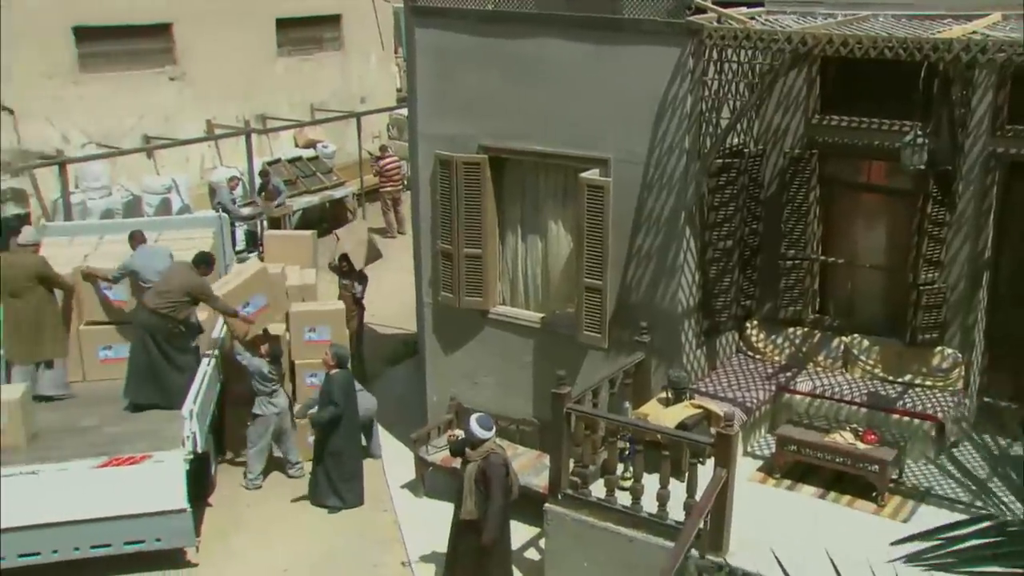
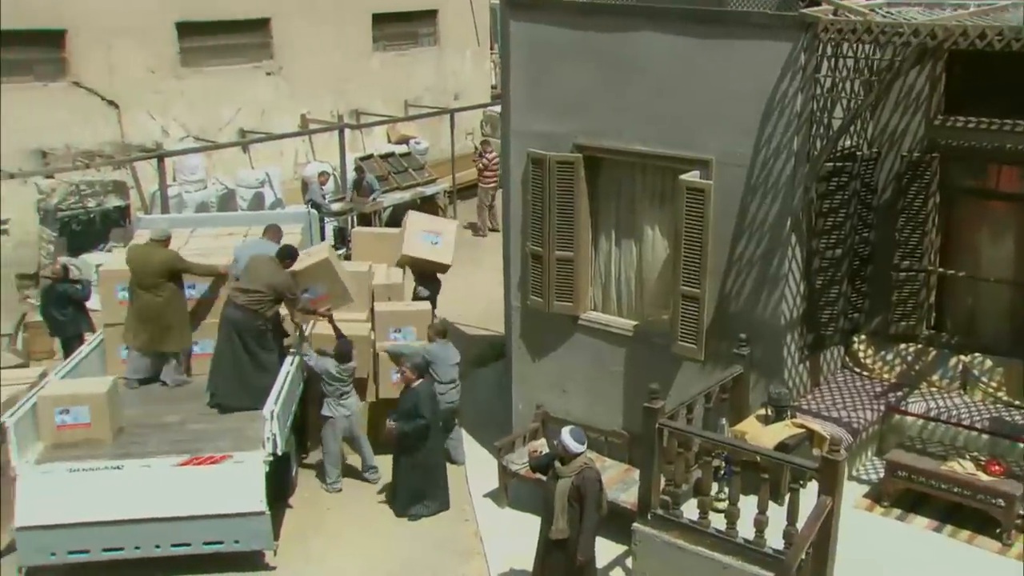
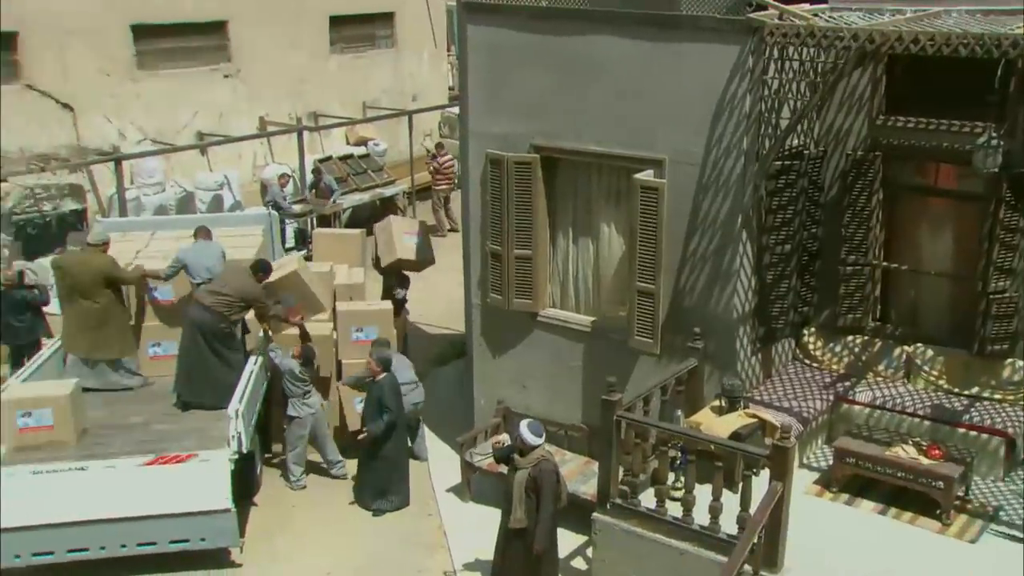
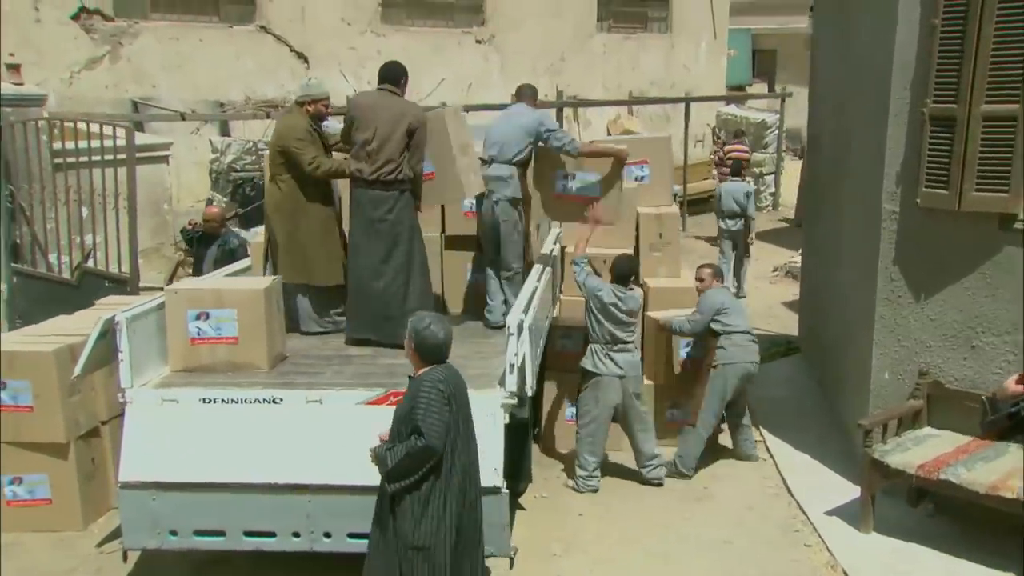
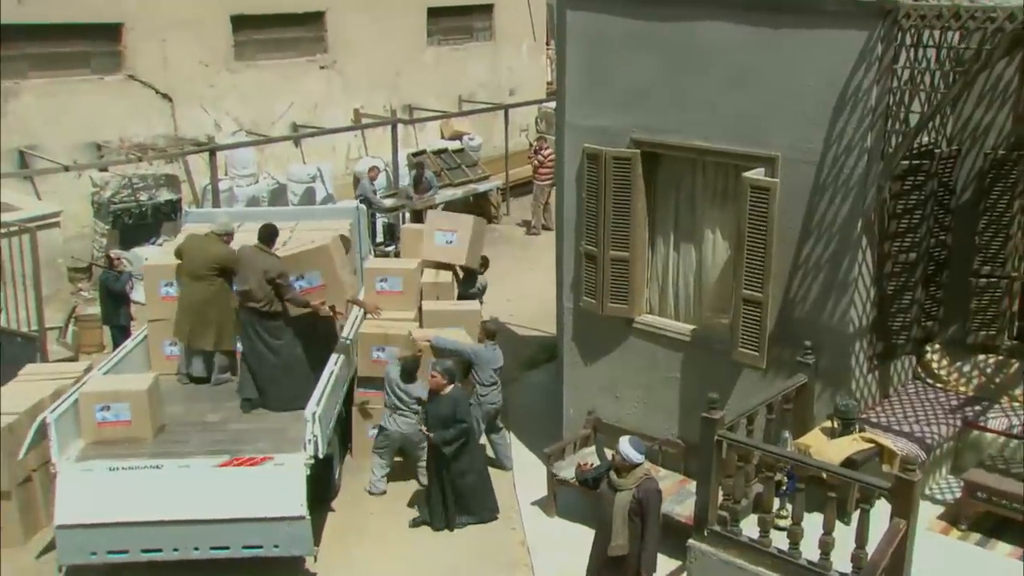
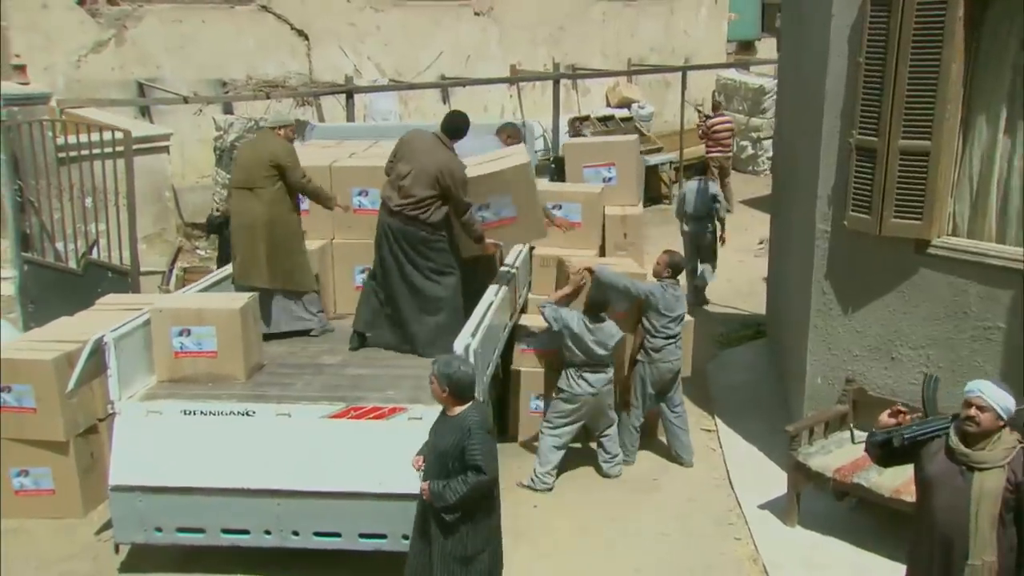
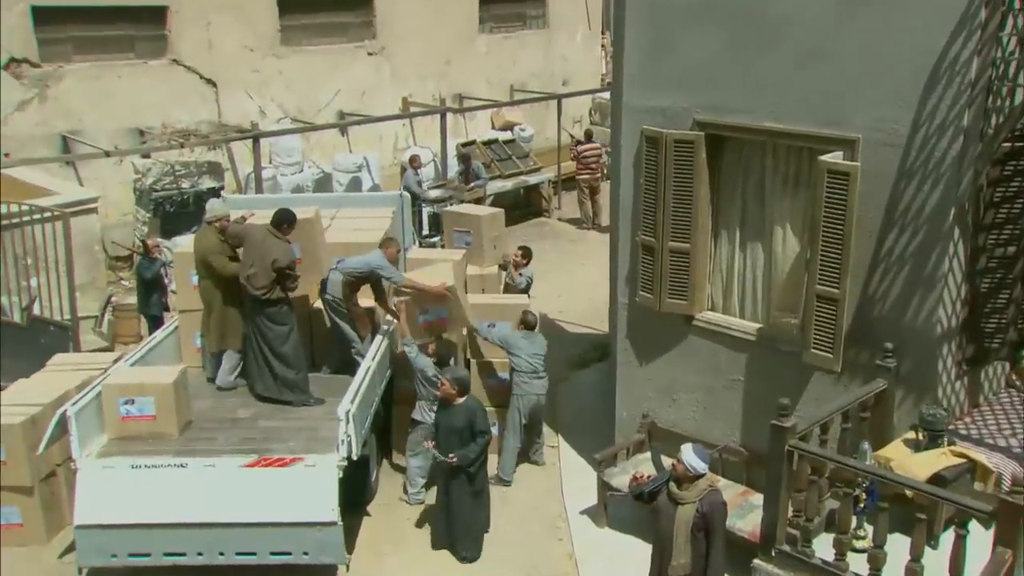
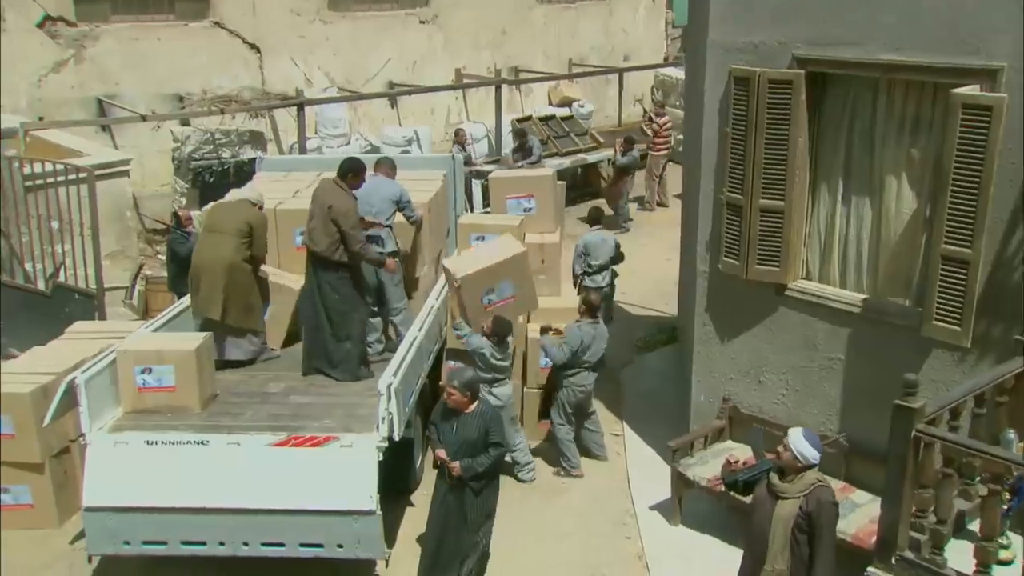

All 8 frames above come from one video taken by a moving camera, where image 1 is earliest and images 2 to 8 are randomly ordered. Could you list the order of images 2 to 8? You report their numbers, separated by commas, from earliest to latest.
3, 2, 5, 7, 8, 6, 4
